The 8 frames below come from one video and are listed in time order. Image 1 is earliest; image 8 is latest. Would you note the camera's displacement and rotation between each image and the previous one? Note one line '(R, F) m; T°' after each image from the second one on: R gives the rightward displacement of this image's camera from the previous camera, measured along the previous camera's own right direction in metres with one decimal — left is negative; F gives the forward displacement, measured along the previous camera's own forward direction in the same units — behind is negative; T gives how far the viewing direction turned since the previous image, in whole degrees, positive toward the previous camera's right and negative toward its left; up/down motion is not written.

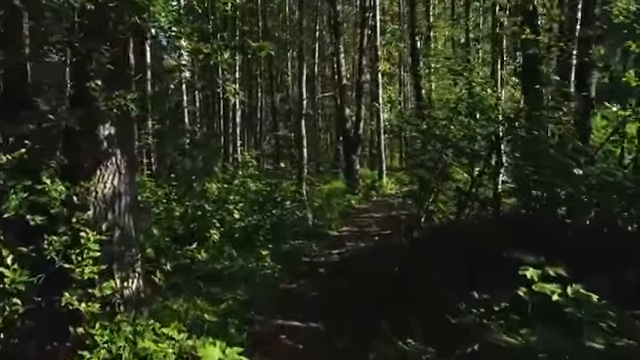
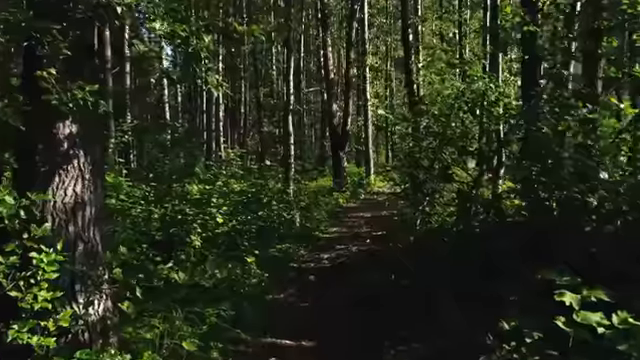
(-0.1, +0.7) m; +1°
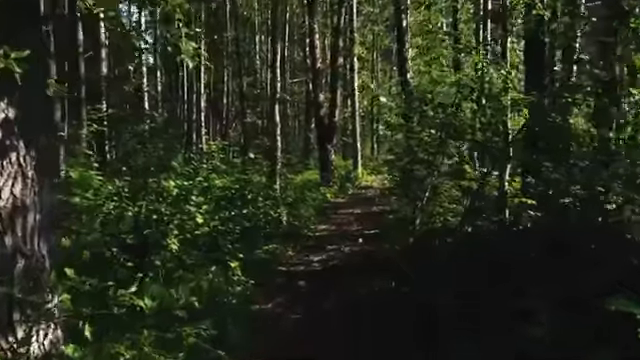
(-0.1, +0.9) m; +1°
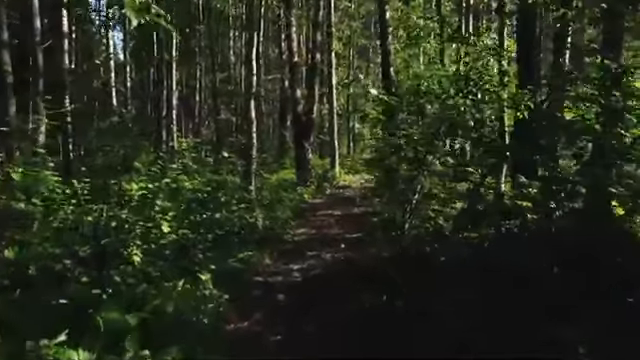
(-0.1, +0.8) m; +2°
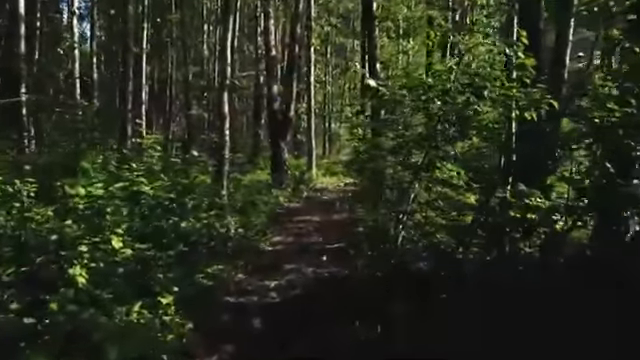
(-0.1, +1.1) m; +2°
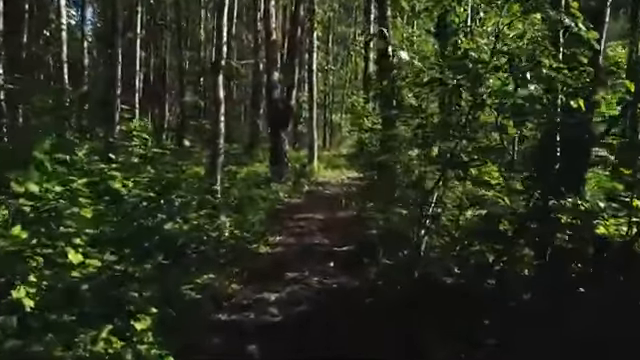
(-0.1, +1.1) m; 0°
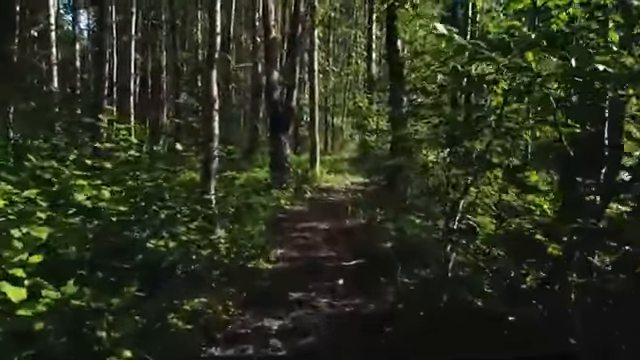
(-0.1, +1.0) m; 0°
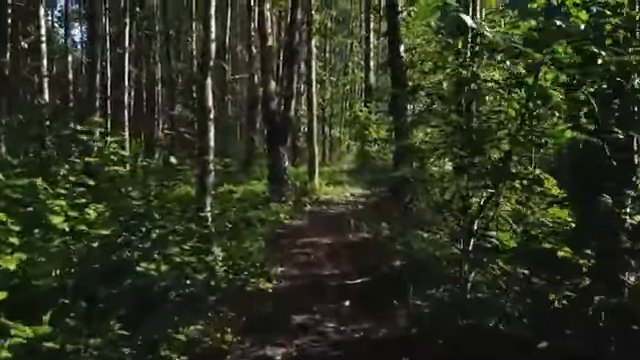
(-0.1, +0.5) m; 0°
